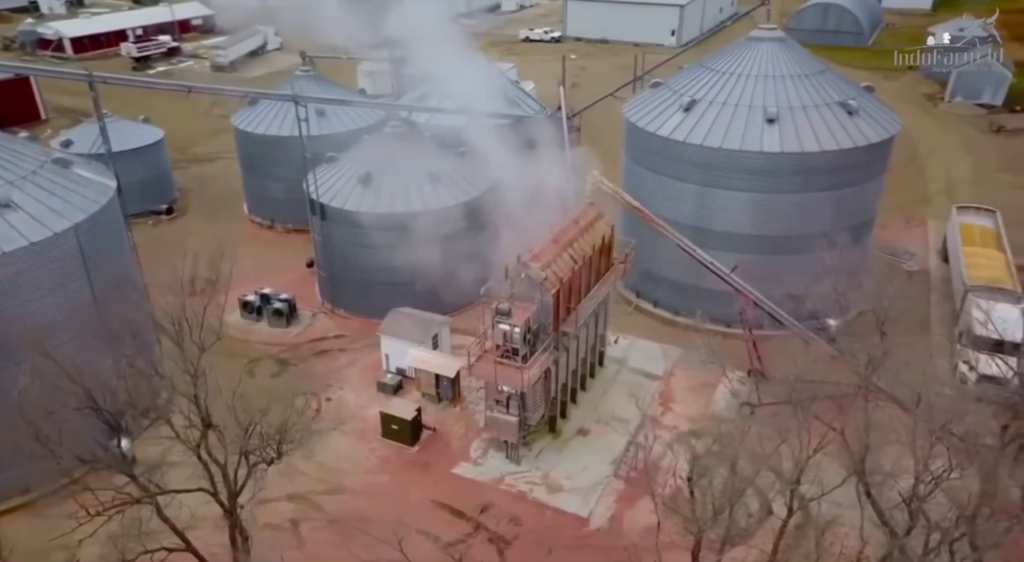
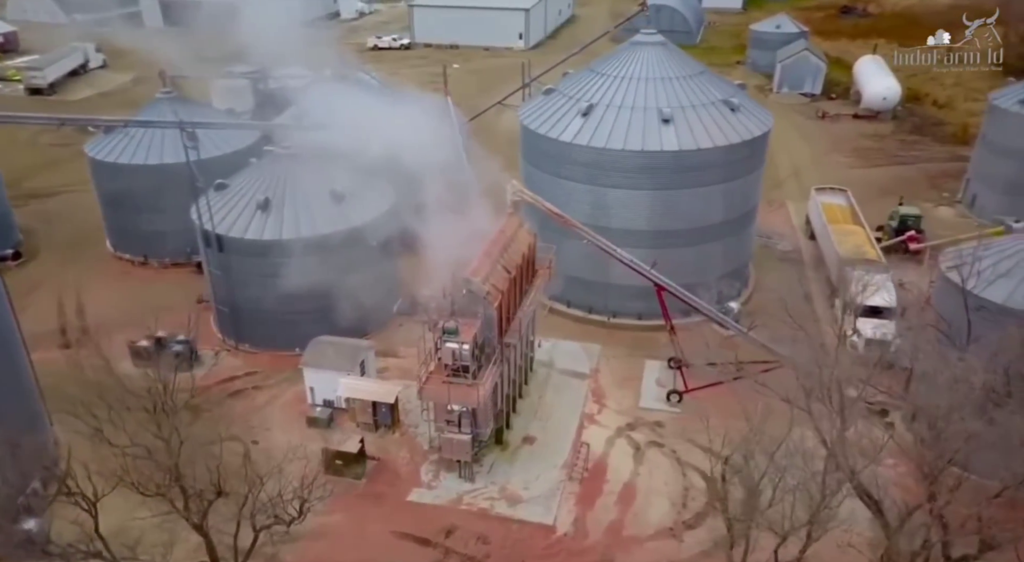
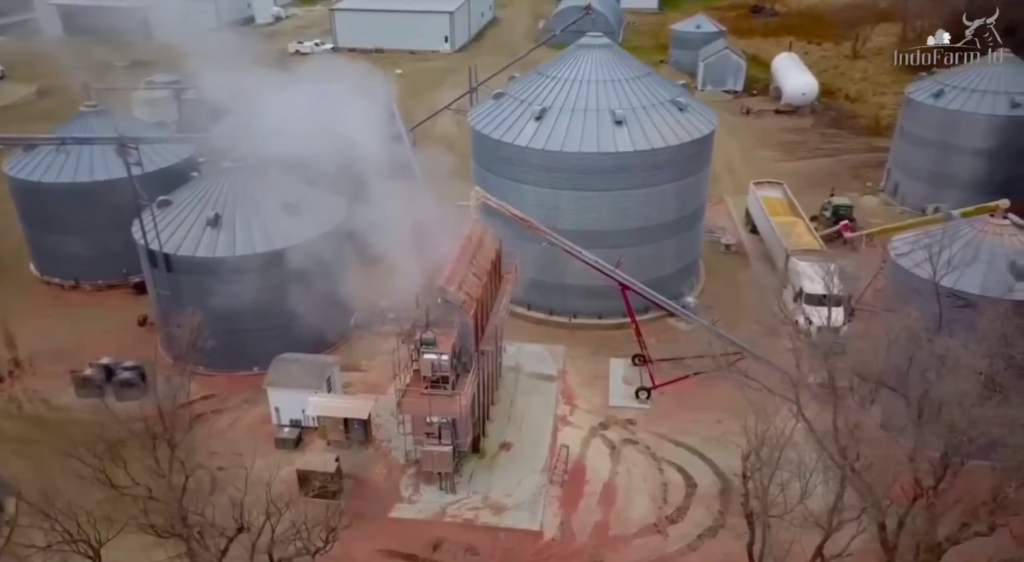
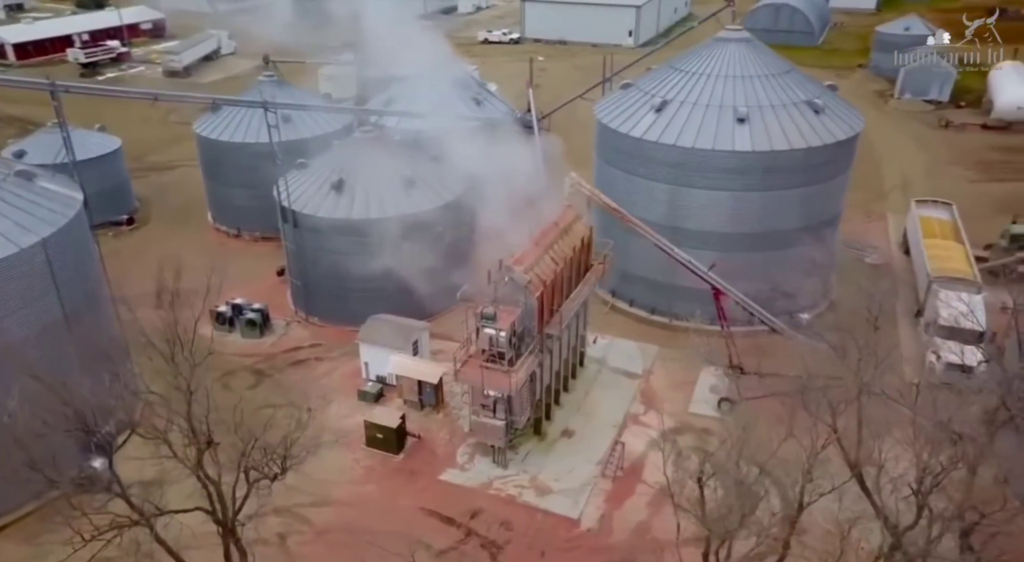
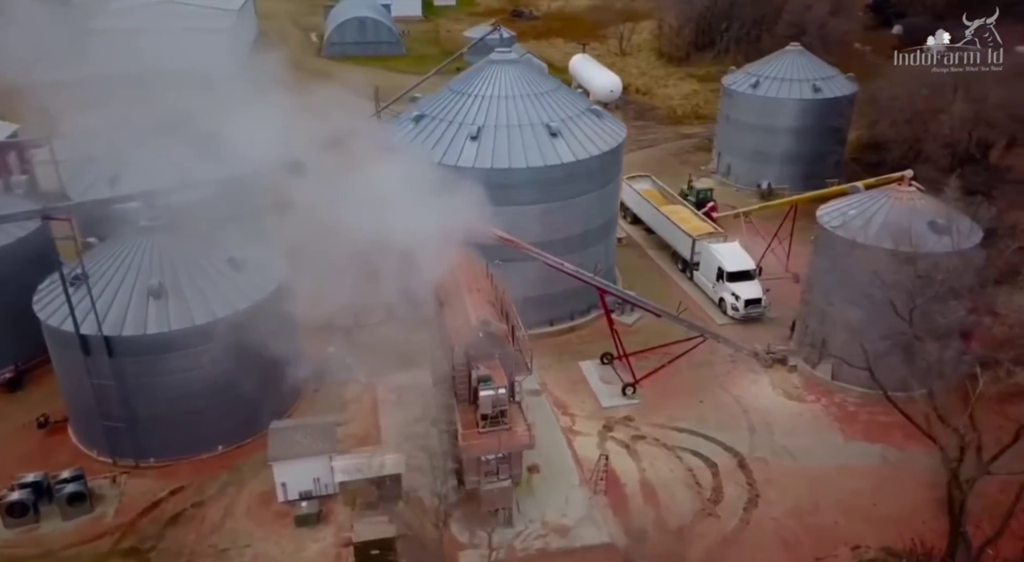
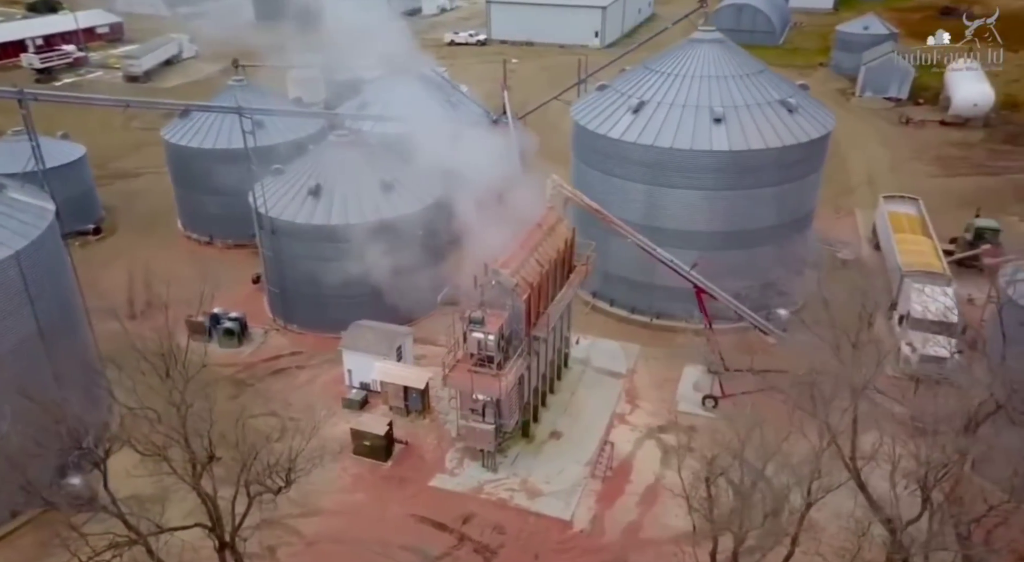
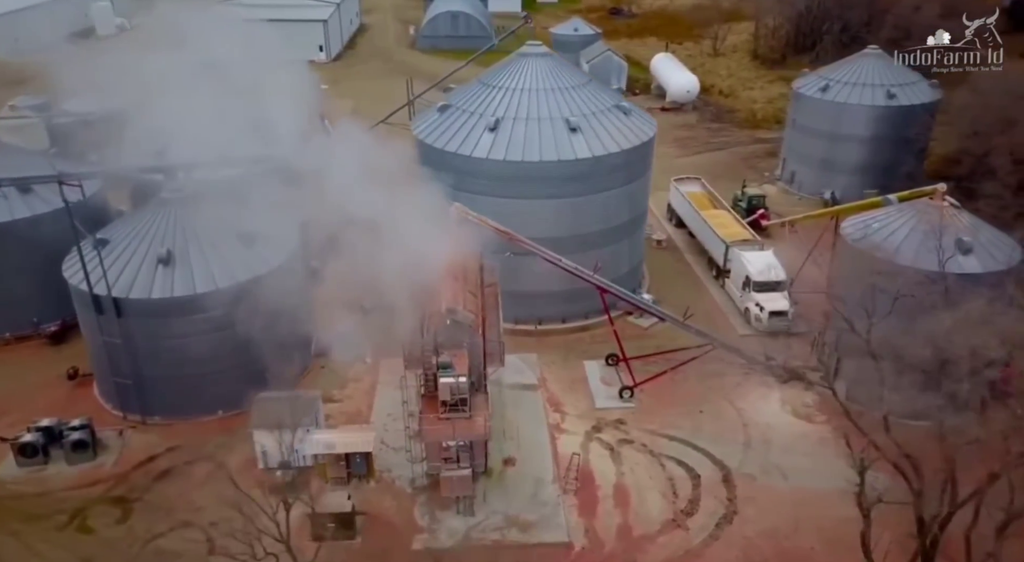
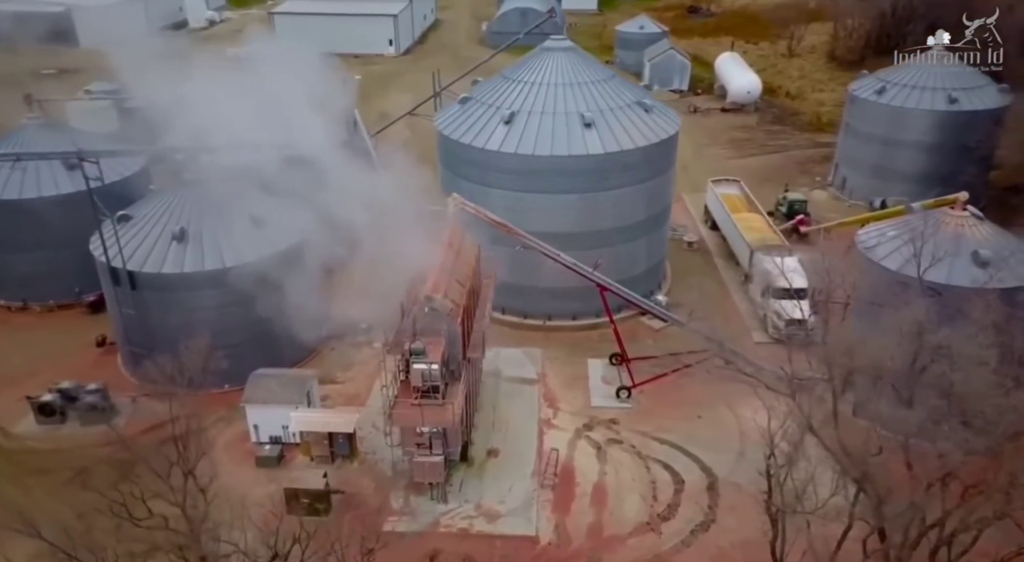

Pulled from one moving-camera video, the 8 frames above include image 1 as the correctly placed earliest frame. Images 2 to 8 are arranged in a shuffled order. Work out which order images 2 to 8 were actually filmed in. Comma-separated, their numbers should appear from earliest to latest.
4, 6, 2, 3, 8, 7, 5
